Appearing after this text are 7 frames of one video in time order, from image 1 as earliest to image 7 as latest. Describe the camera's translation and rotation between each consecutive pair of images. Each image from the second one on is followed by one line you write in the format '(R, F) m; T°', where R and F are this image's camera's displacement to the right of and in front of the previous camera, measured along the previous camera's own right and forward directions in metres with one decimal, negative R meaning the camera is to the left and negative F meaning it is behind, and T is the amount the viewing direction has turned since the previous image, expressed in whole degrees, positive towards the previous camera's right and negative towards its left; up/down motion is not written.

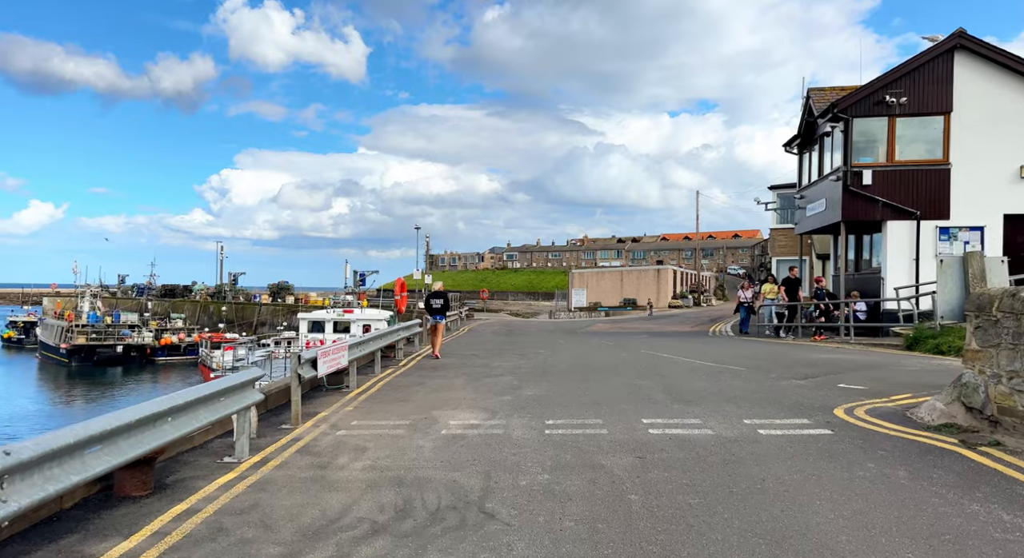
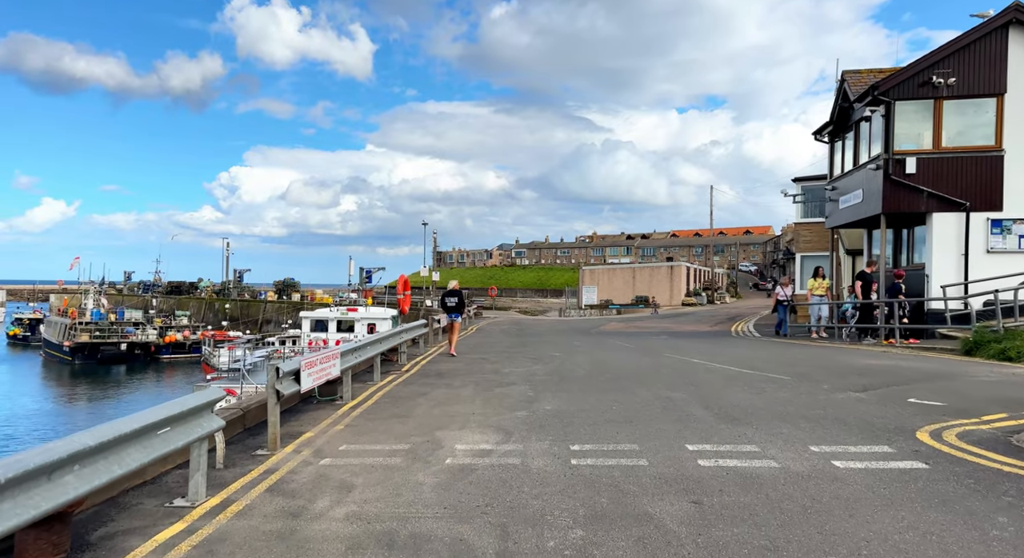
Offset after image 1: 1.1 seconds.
(-0.1, +1.3) m; -1°
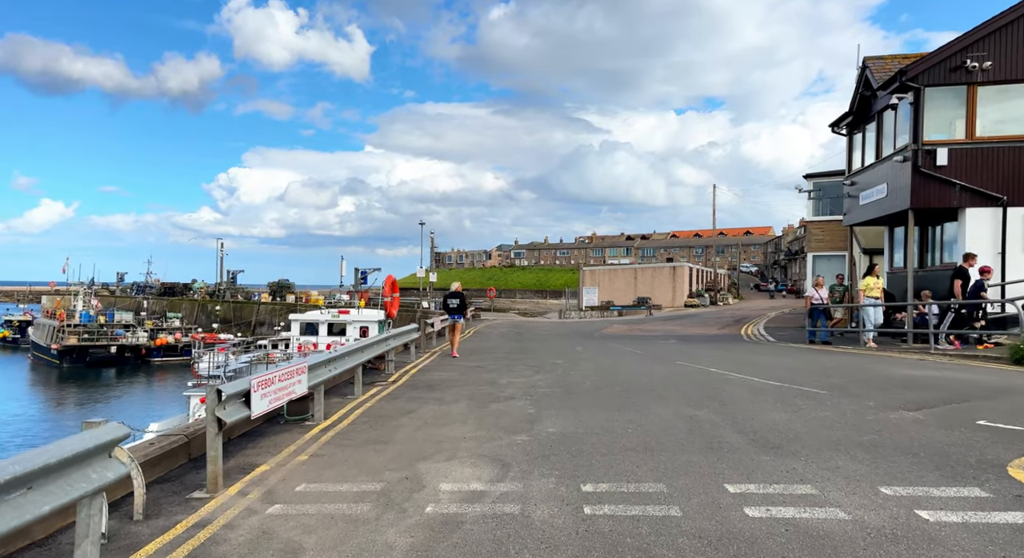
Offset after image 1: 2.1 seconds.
(0.0, +1.3) m; 0°
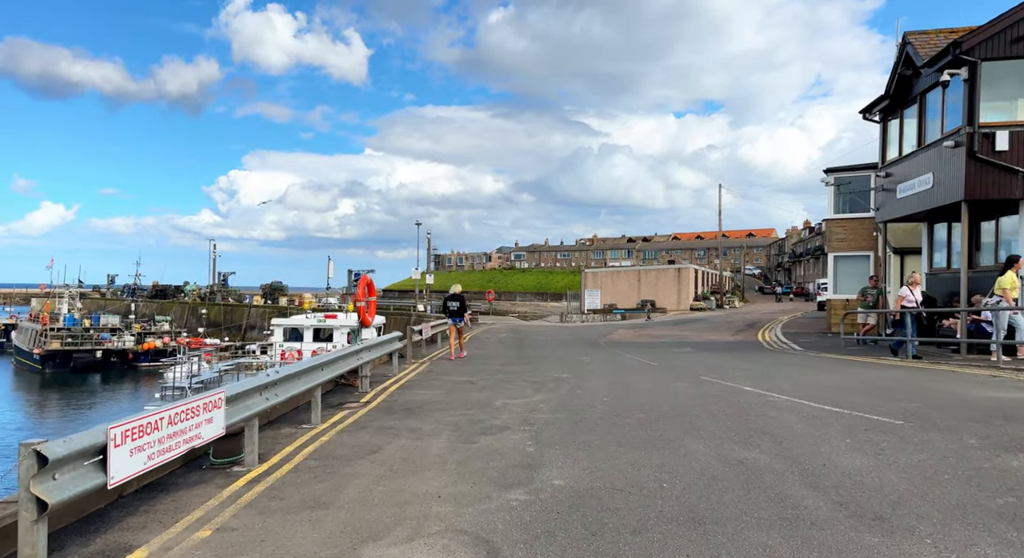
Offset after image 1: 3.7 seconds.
(+0.1, +2.0) m; 0°
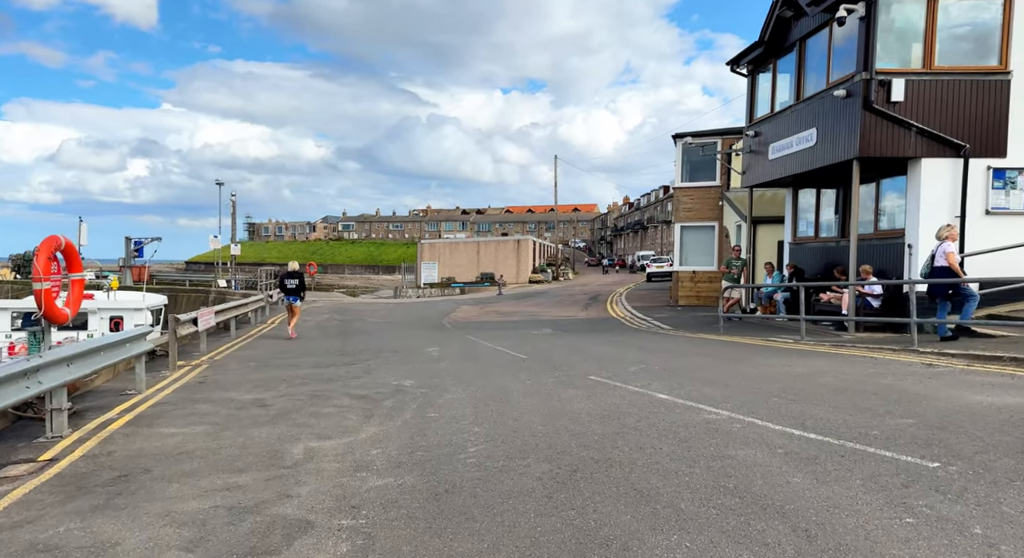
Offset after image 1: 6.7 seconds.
(+0.1, +3.6) m; +14°
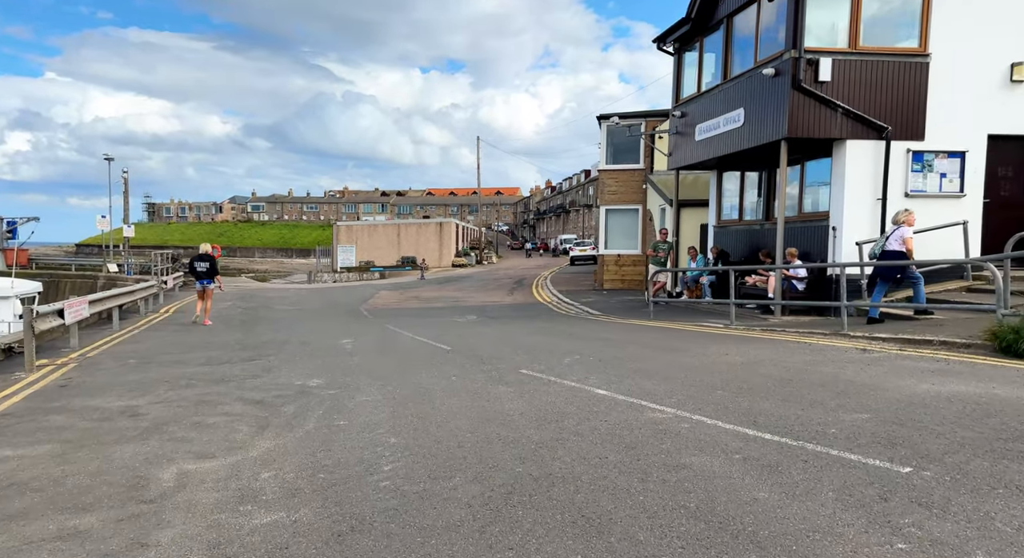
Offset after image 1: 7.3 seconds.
(0.0, +0.9) m; +7°
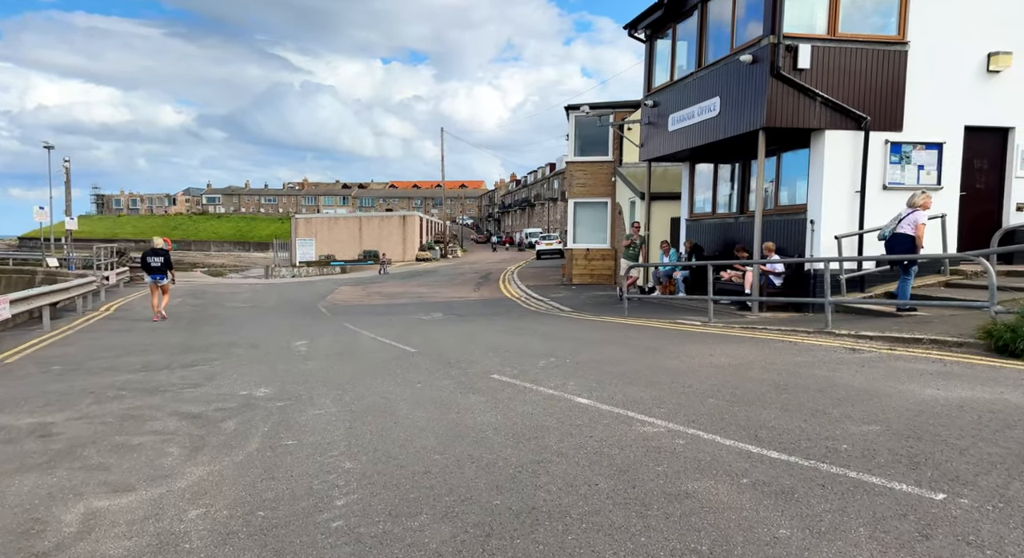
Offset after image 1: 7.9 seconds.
(-0.1, +0.7) m; +3°
